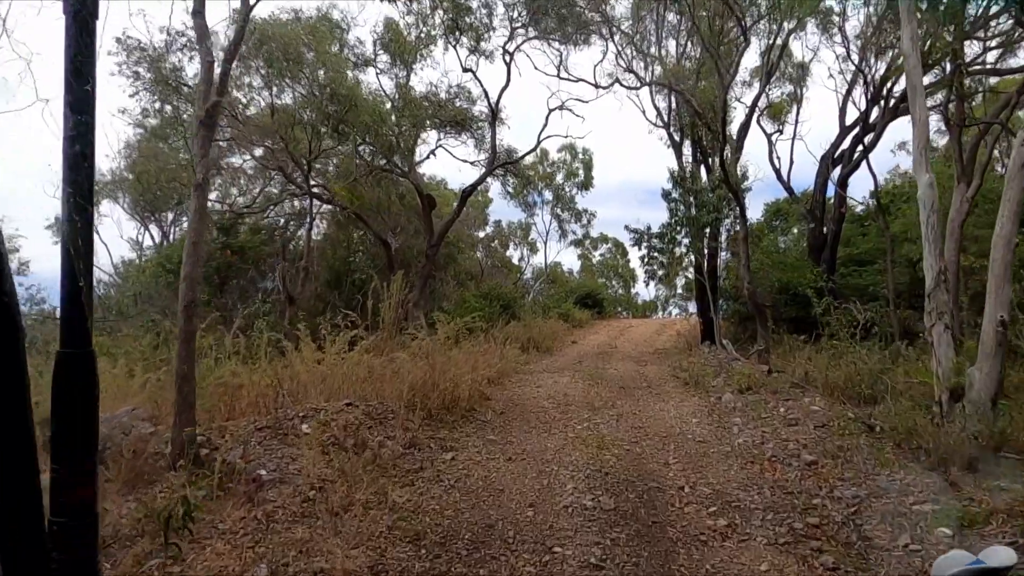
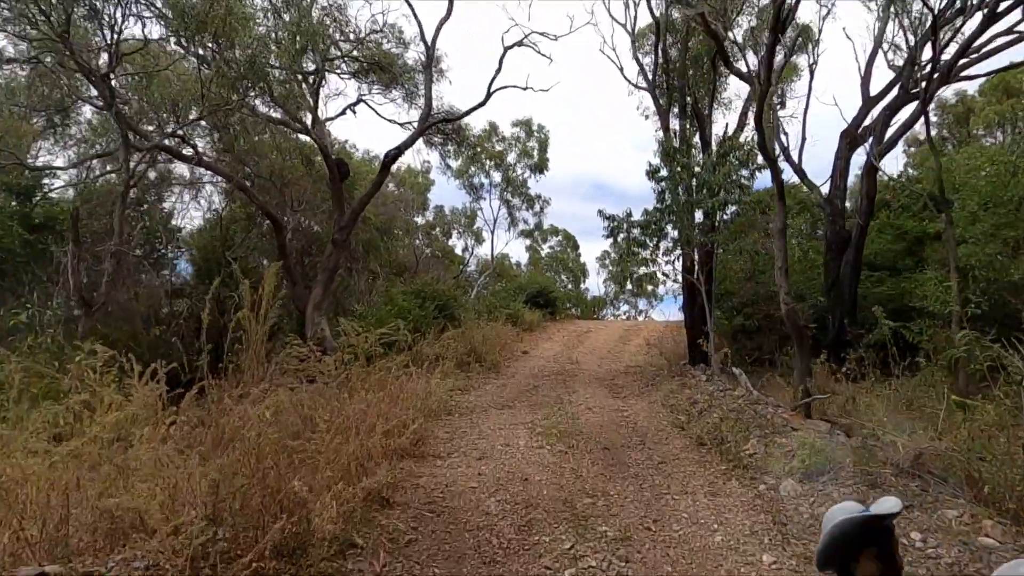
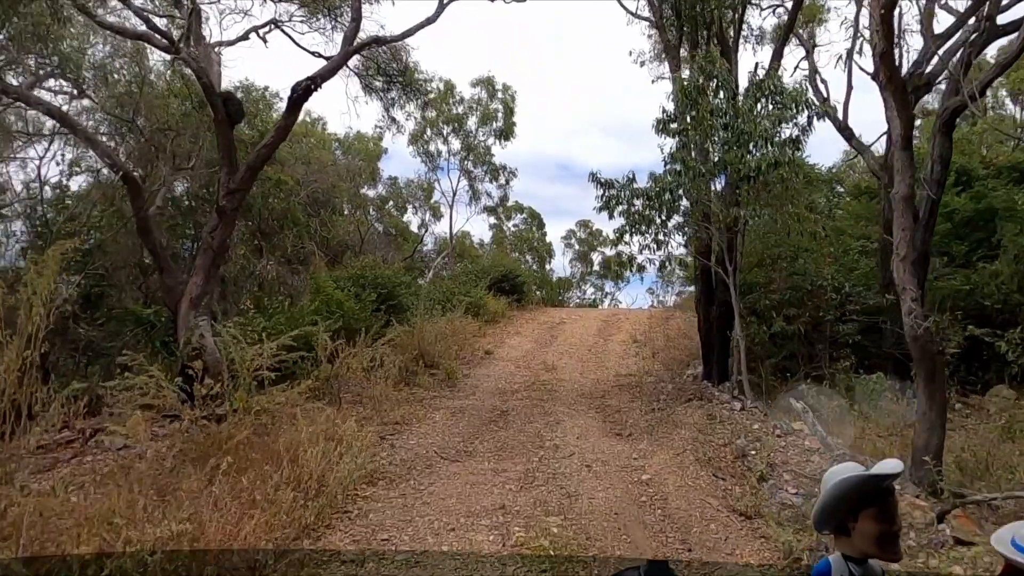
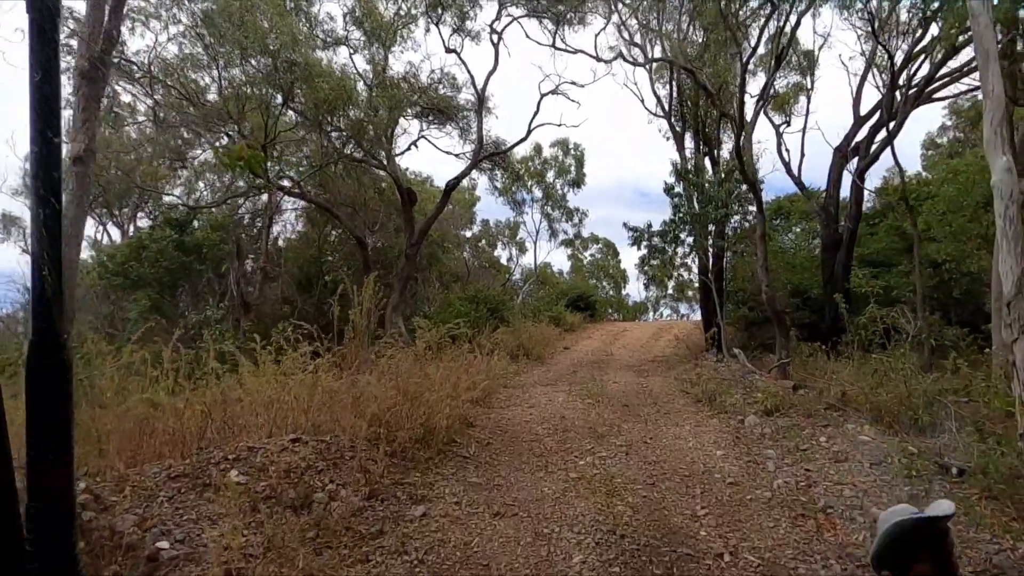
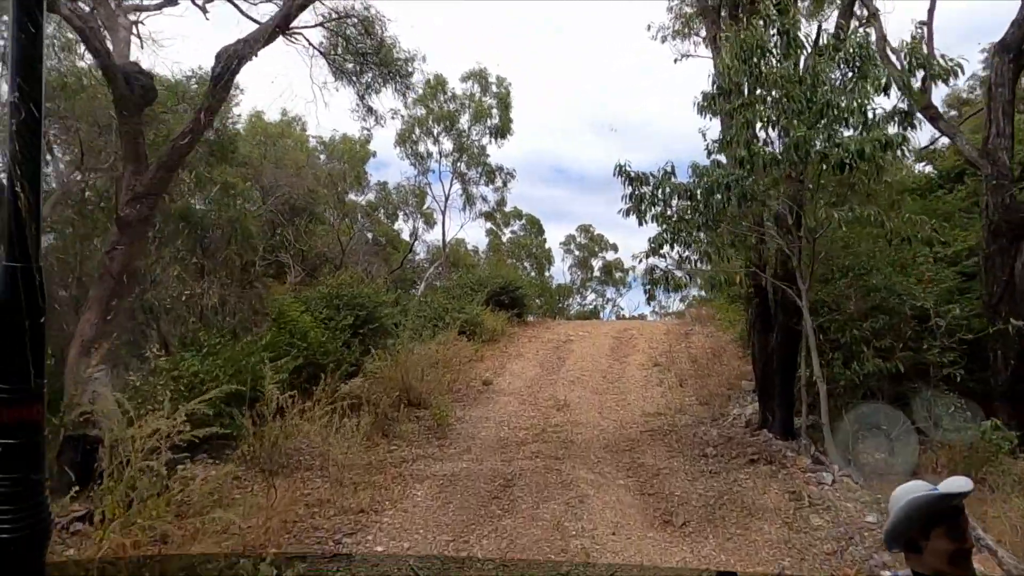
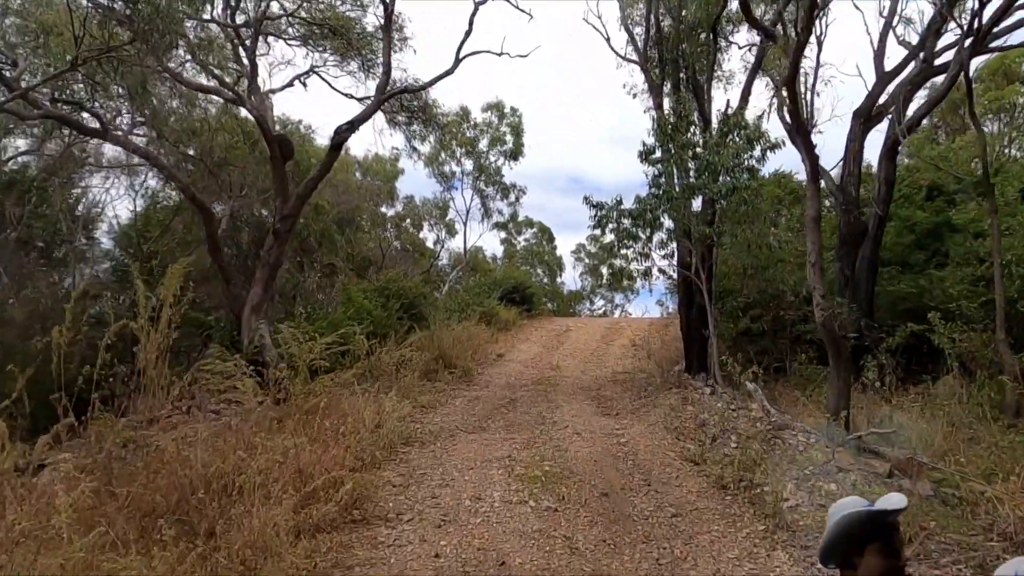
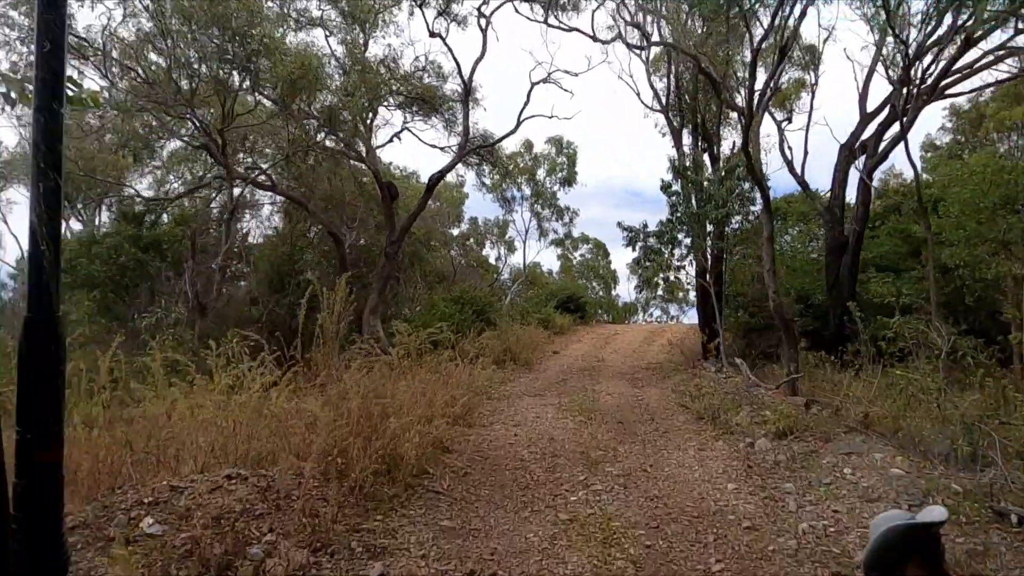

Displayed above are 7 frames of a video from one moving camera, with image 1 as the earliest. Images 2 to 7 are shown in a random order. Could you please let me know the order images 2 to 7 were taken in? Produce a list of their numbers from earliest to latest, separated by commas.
4, 7, 2, 6, 3, 5
